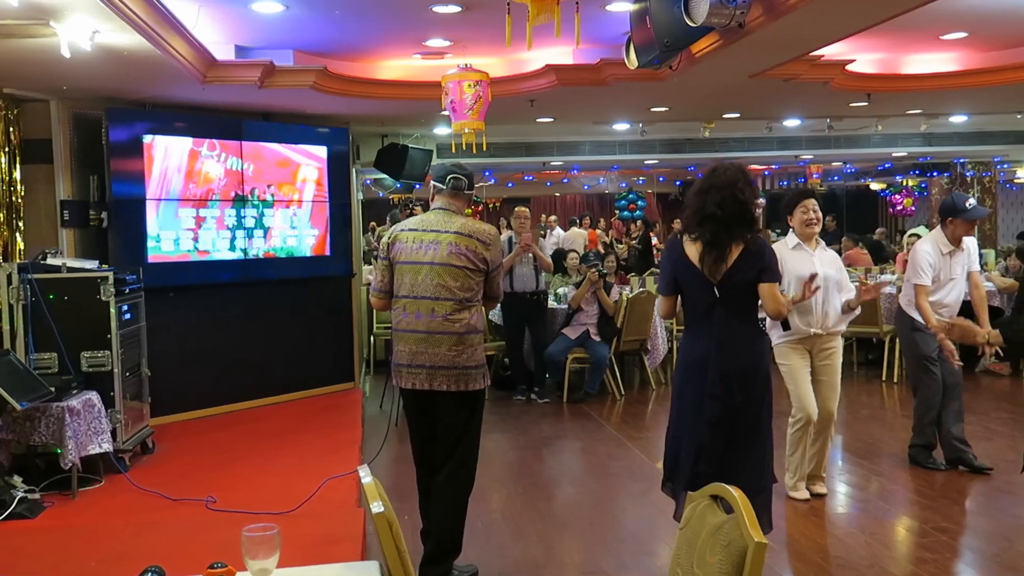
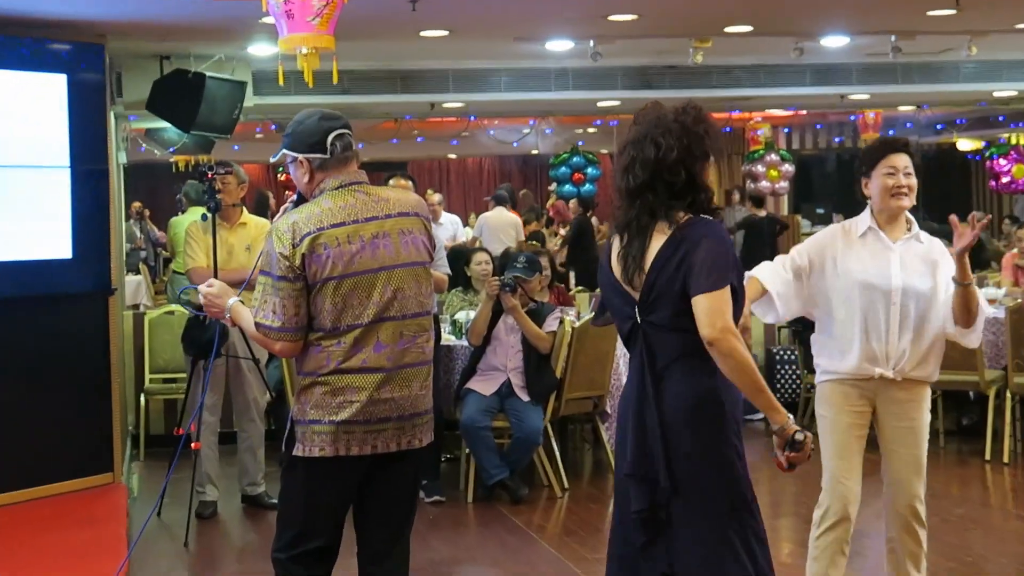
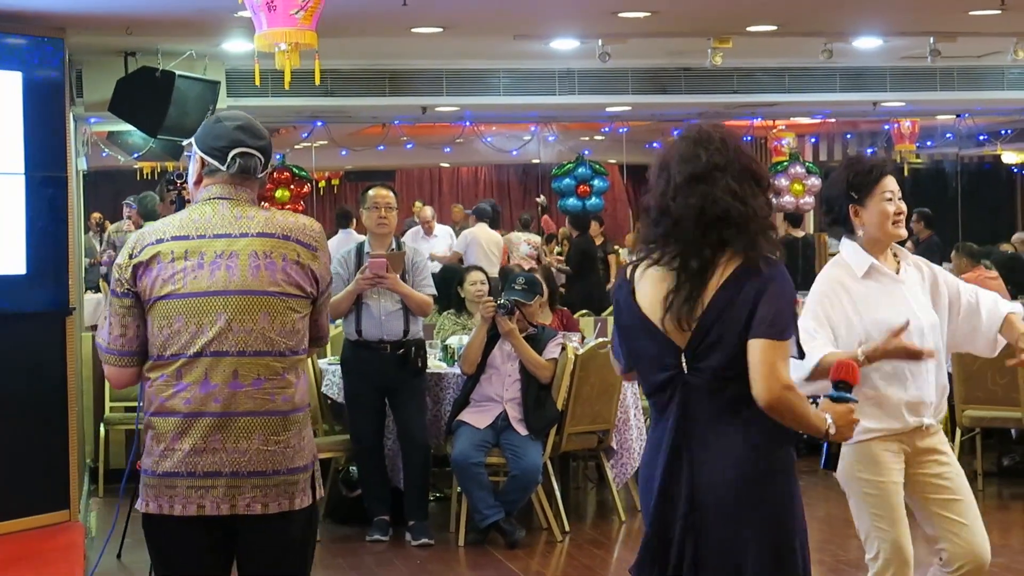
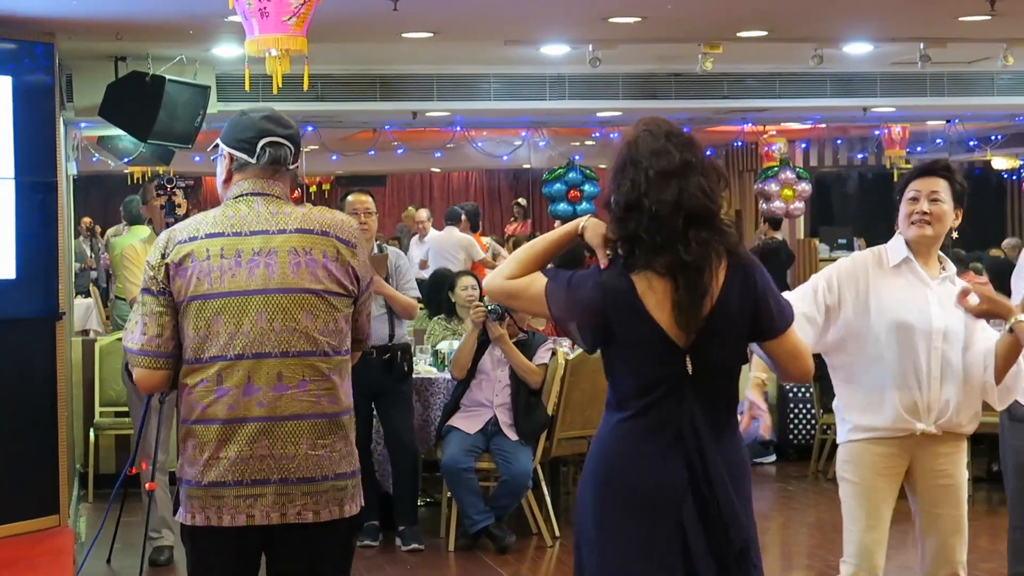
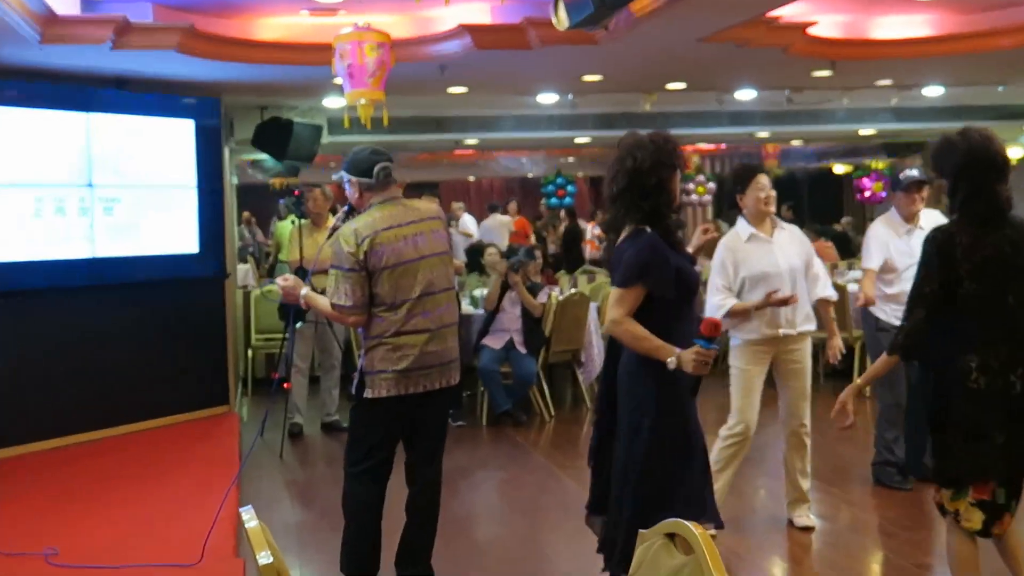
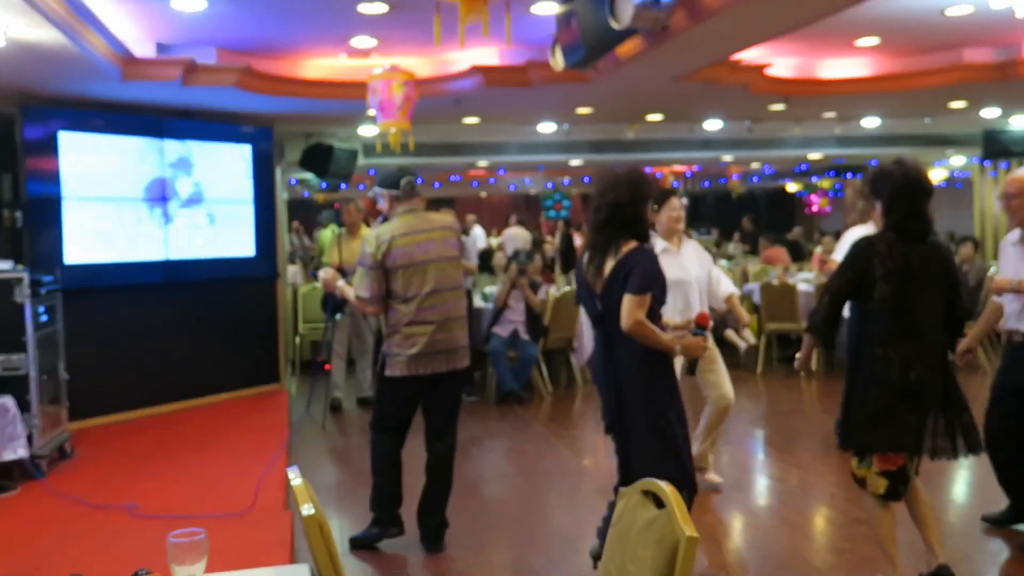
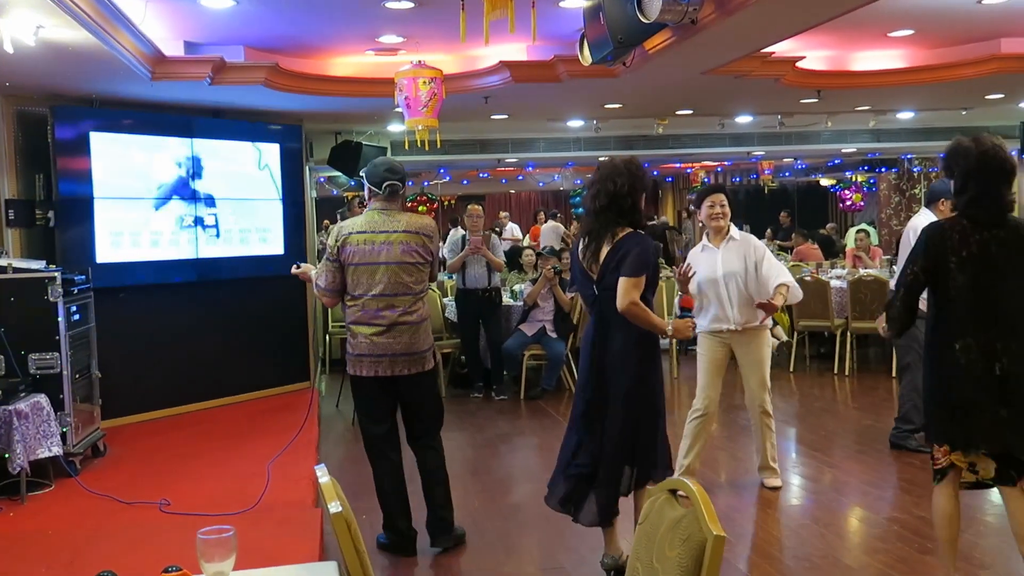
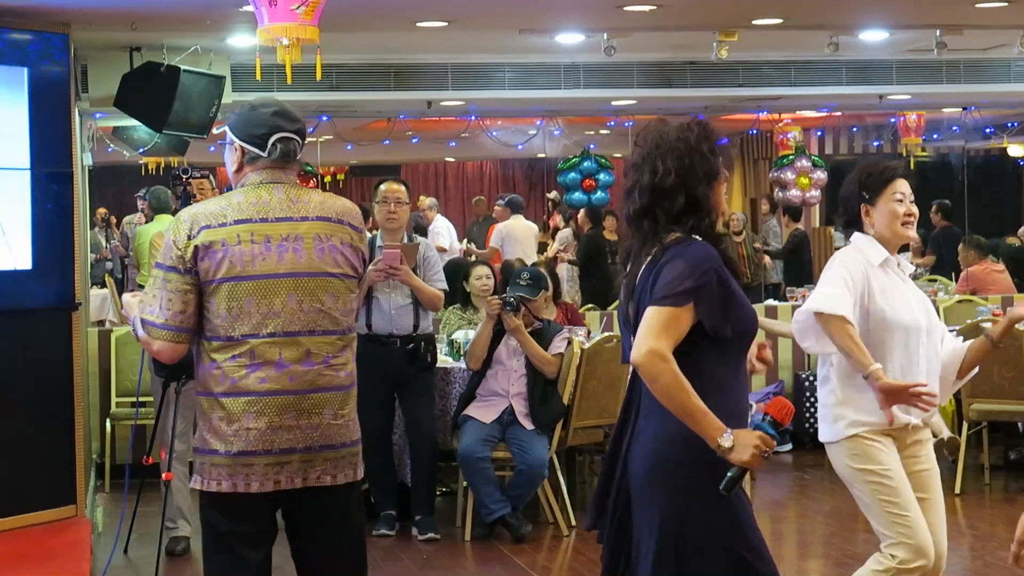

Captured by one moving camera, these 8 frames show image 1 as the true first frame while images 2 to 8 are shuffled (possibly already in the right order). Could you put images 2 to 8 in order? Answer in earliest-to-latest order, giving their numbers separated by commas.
7, 6, 5, 2, 8, 3, 4
